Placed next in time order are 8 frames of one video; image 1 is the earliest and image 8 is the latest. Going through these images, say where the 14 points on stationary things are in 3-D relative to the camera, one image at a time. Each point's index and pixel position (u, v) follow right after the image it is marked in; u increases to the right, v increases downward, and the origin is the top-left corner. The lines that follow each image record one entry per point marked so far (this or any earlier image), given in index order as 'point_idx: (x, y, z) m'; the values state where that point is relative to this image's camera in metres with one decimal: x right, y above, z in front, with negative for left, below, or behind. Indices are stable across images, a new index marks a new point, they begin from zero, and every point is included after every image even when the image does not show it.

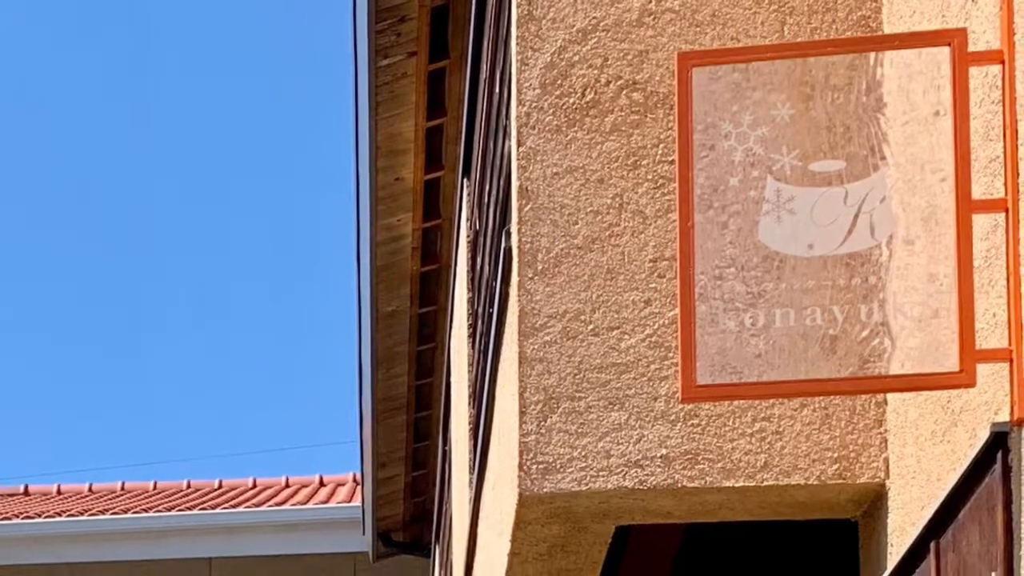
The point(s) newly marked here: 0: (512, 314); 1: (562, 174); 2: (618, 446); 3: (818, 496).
0: (0.0, -0.1, +3.9) m
1: (+0.1, +0.3, +3.8) m
2: (+0.2, -0.3, +3.6) m
3: (+0.7, -0.5, +3.6) m
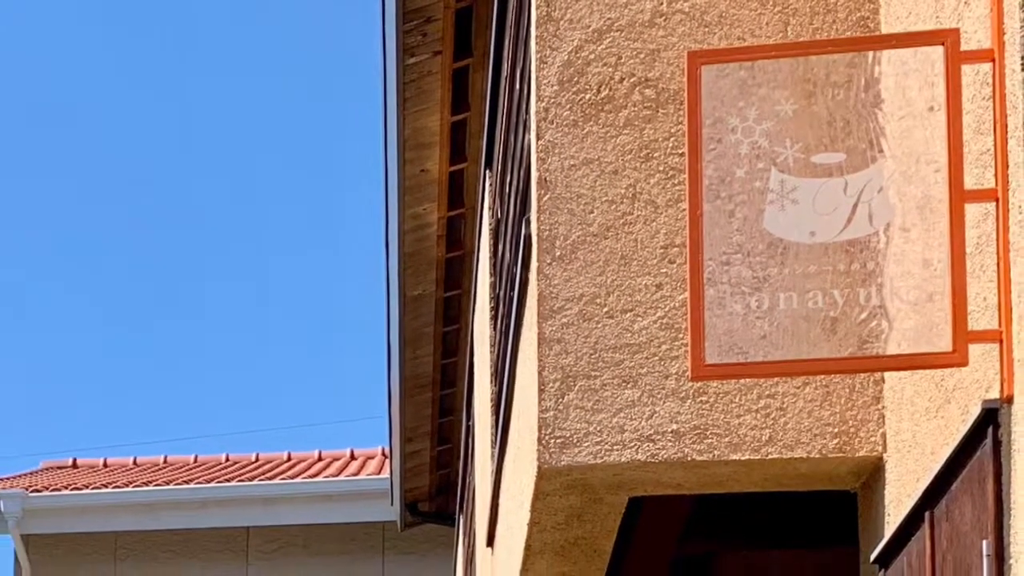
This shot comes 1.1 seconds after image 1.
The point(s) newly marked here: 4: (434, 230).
0: (0.0, 0.0, +4.1) m
1: (+0.2, +0.3, +4.0) m
2: (+0.3, -0.3, +3.8) m
3: (+0.7, -0.4, +3.8) m
4: (-0.5, +0.3, +10.6) m
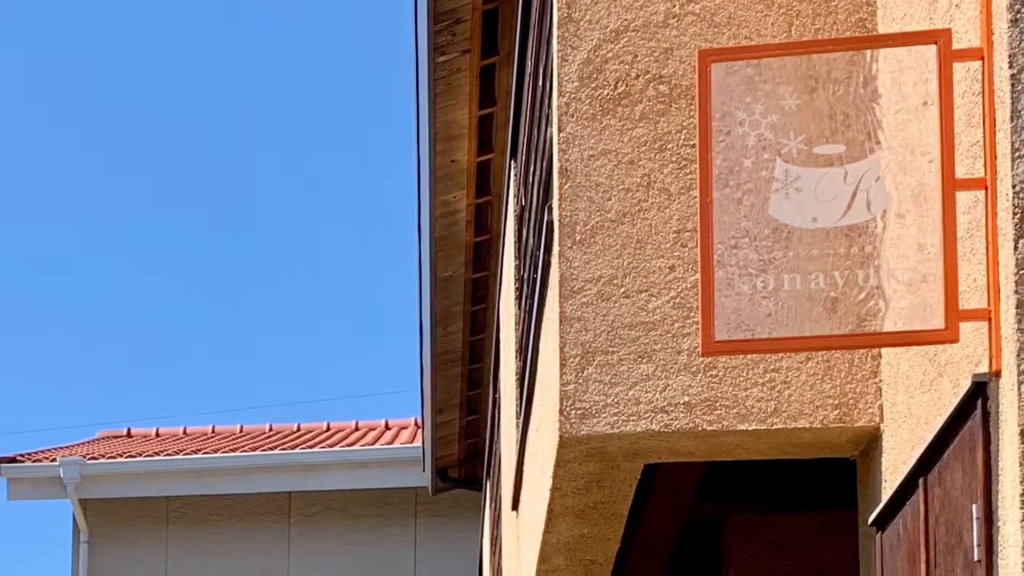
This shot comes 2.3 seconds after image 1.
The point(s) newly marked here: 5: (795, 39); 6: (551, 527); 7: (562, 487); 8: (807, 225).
0: (+0.1, 0.0, +4.4) m
1: (+0.2, +0.3, +4.2) m
2: (+0.3, -0.3, +4.1) m
3: (+0.8, -0.4, +4.1) m
4: (-0.4, +0.5, +10.8) m
5: (+0.7, +0.6, +4.1) m
6: (+0.1, -0.7, +4.8) m
7: (+0.1, -0.5, +4.5) m
8: (+0.6, +0.1, +3.5) m
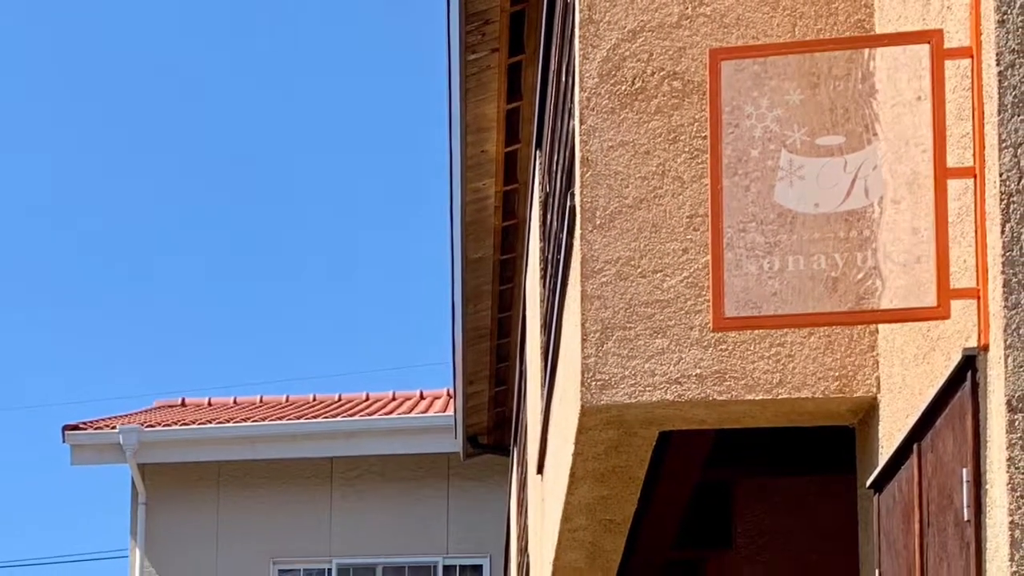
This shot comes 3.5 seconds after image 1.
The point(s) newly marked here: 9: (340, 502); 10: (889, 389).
0: (+0.2, +0.1, +4.7) m
1: (+0.3, +0.4, +4.5) m
2: (+0.4, -0.2, +4.4) m
3: (+0.9, -0.3, +4.4) m
4: (-0.2, +0.6, +11.1) m
5: (+0.8, +0.7, +4.4) m
6: (+0.2, -0.6, +5.1) m
7: (+0.2, -0.5, +4.8) m
8: (+0.7, +0.2, +3.8) m
9: (-1.8, -2.2, +17.1) m
10: (+1.0, -0.3, +4.1) m
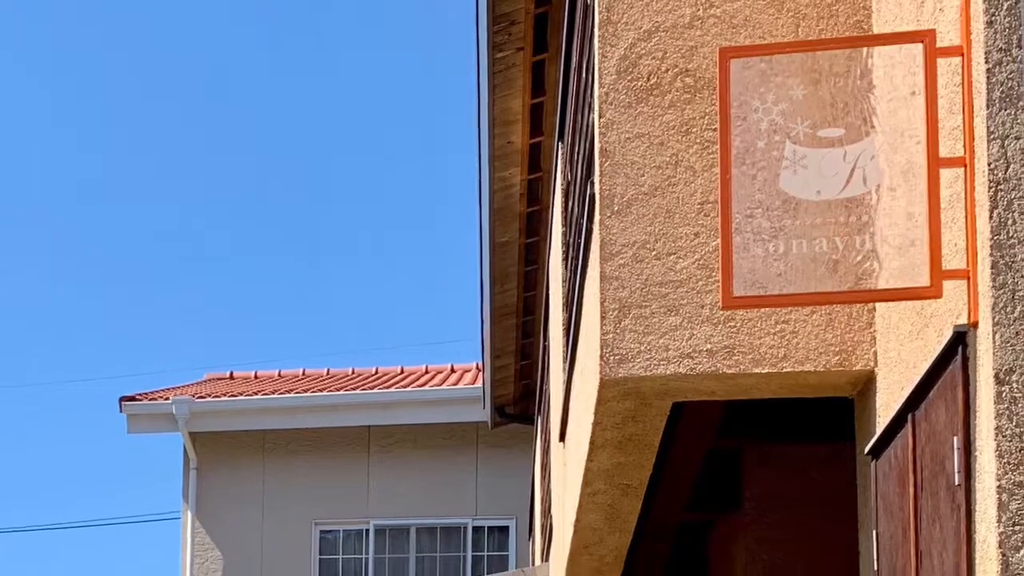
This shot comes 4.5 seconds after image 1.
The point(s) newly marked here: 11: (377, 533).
0: (+0.3, +0.1, +5.0) m
1: (+0.4, +0.5, +4.8) m
2: (+0.5, -0.2, +4.7) m
3: (+0.9, -0.3, +4.7) m
4: (0.0, +0.7, +11.4) m
5: (+0.8, +0.7, +4.7) m
6: (+0.3, -0.6, +5.5) m
7: (+0.3, -0.4, +5.1) m
8: (+0.8, +0.2, +4.1) m
9: (-1.5, -2.0, +17.4) m
10: (+1.0, -0.2, +4.4) m
11: (-1.5, -2.6, +18.8) m
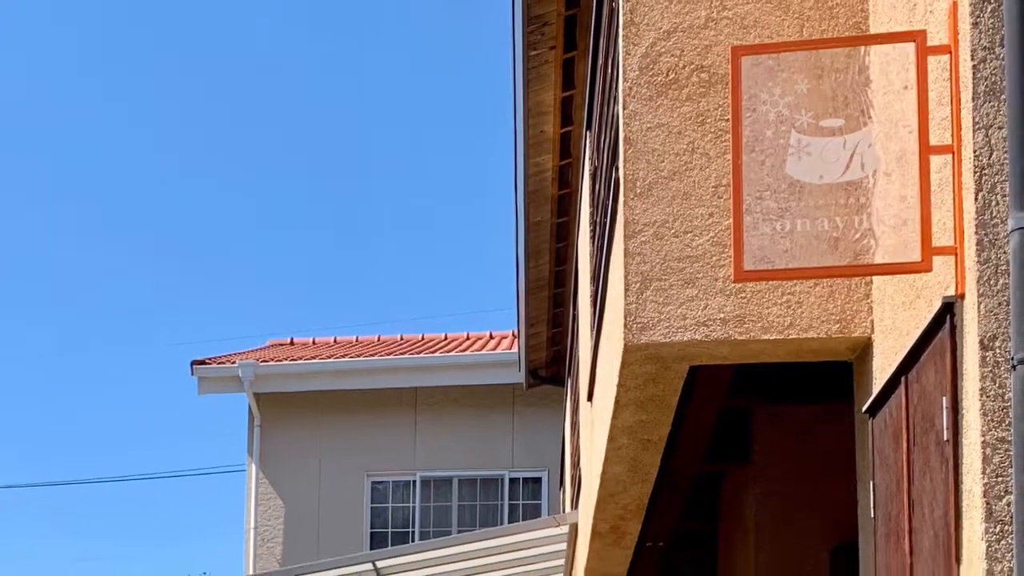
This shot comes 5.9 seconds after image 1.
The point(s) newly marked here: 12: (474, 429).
0: (+0.4, +0.2, +5.4) m
1: (+0.5, +0.5, +5.3) m
2: (+0.6, -0.1, +5.1) m
3: (+1.0, -0.2, +5.1) m
4: (+0.3, +0.9, +11.9) m
5: (+1.0, +0.8, +5.1) m
6: (+0.4, -0.5, +5.9) m
7: (+0.4, -0.3, +5.6) m
8: (+0.9, +0.3, +4.5) m
9: (-1.2, -1.7, +18.0) m
10: (+1.2, -0.1, +4.9) m
11: (-1.1, -2.3, +19.4) m
12: (-0.5, -1.6, +19.9) m
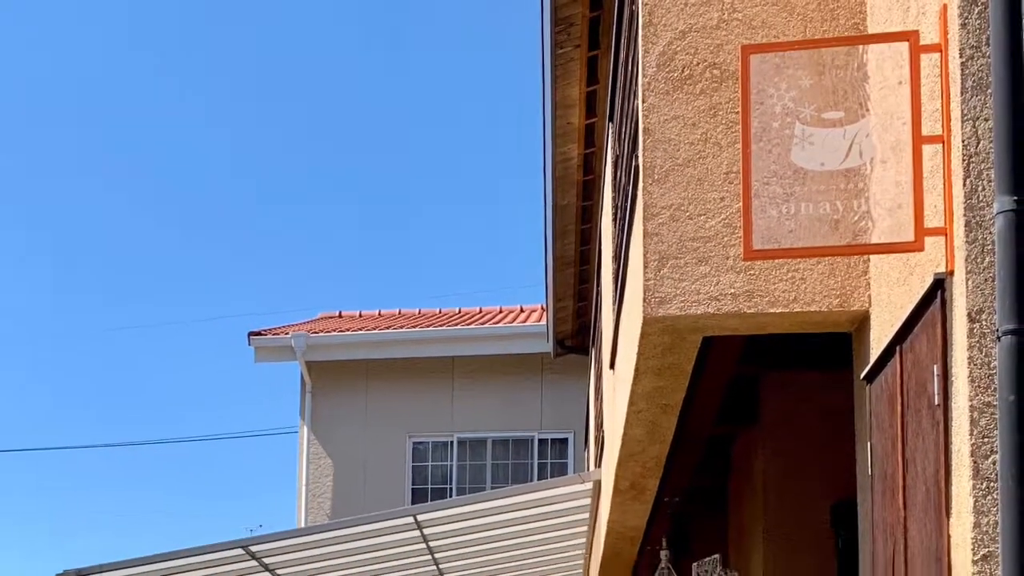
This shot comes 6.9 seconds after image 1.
0: (+0.5, +0.3, +5.9) m
1: (+0.6, +0.6, +5.7) m
2: (+0.7, 0.0, +5.6) m
3: (+1.1, -0.1, +5.5) m
4: (+0.5, +1.1, +12.3) m
5: (+1.1, +0.9, +5.5) m
6: (+0.5, -0.4, +6.4) m
7: (+0.5, -0.3, +6.0) m
8: (+1.0, +0.4, +4.9) m
9: (-0.8, -1.5, +18.5) m
10: (+1.2, -0.1, +5.3) m
11: (-0.7, -2.0, +19.9) m
12: (-0.1, -1.3, +20.4) m
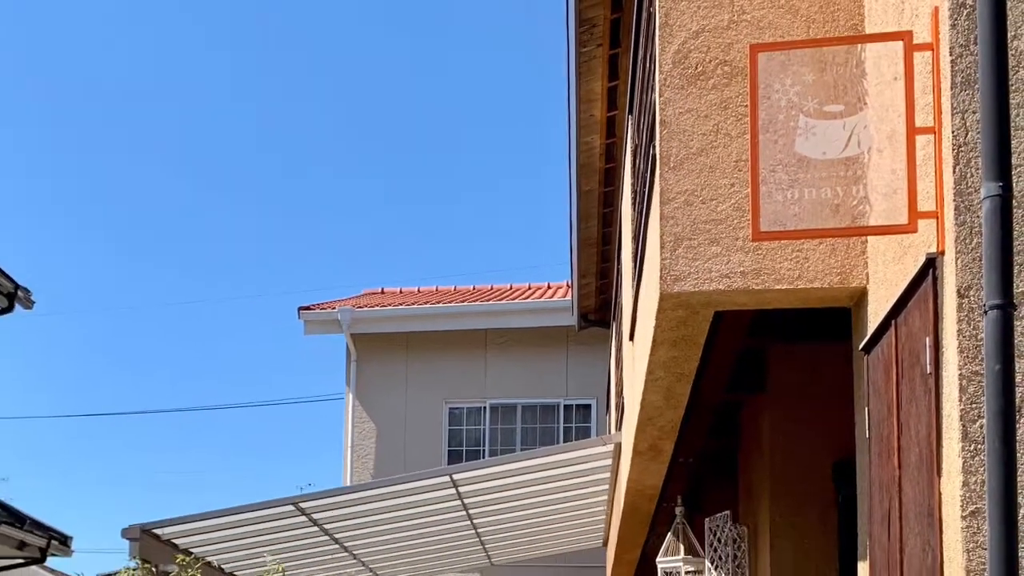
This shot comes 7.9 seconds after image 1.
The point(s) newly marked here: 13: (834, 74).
0: (+0.6, +0.4, +6.3) m
1: (+0.7, +0.7, +6.1) m
2: (+0.8, +0.1, +6.0) m
3: (+1.2, 0.0, +6.0) m
4: (+0.7, +1.3, +12.8) m
5: (+1.2, +1.0, +6.0) m
6: (+0.6, -0.3, +6.8) m
7: (+0.6, -0.2, +6.5) m
8: (+1.0, +0.4, +5.4) m
9: (-0.4, -1.2, +19.0) m
10: (+1.3, 0.0, +5.8) m
11: (-0.3, -1.7, +20.4) m
12: (+0.3, -1.0, +20.9) m
13: (+1.1, +0.7, +5.4) m
